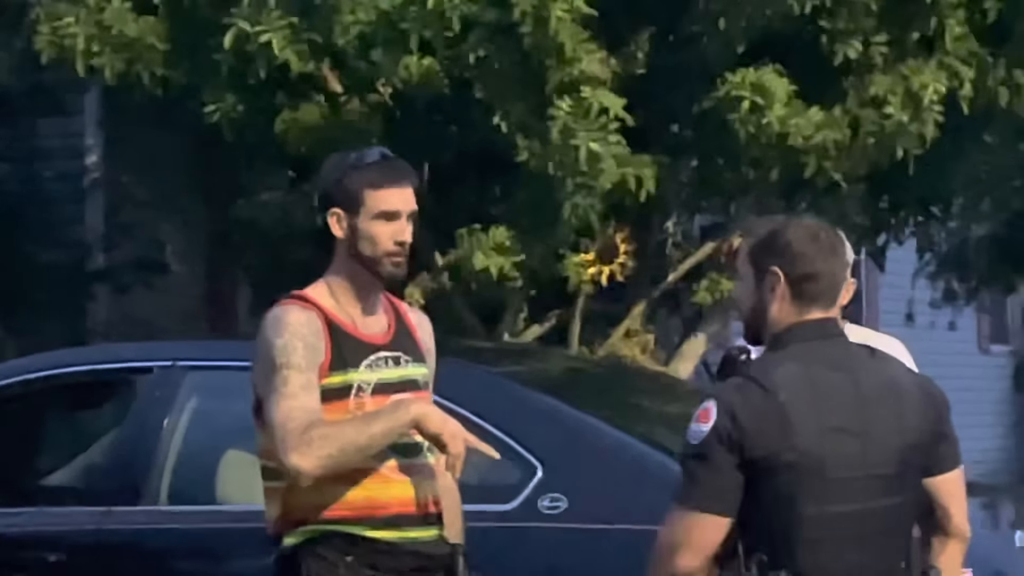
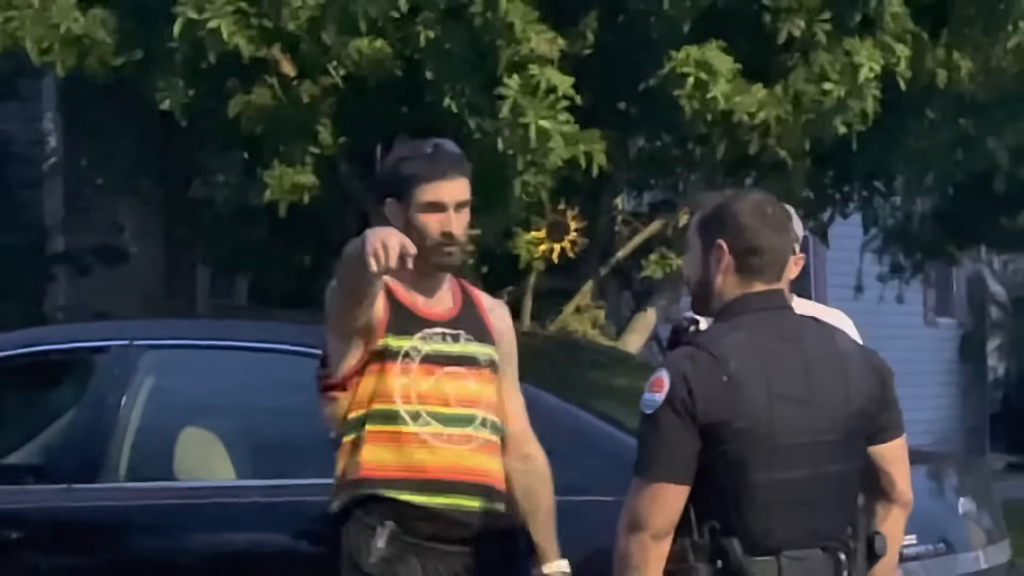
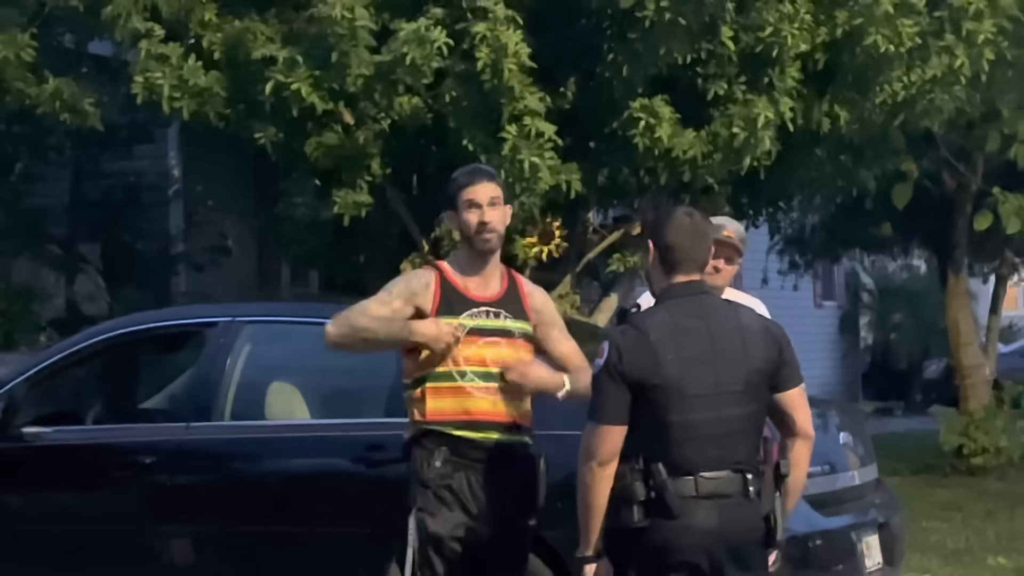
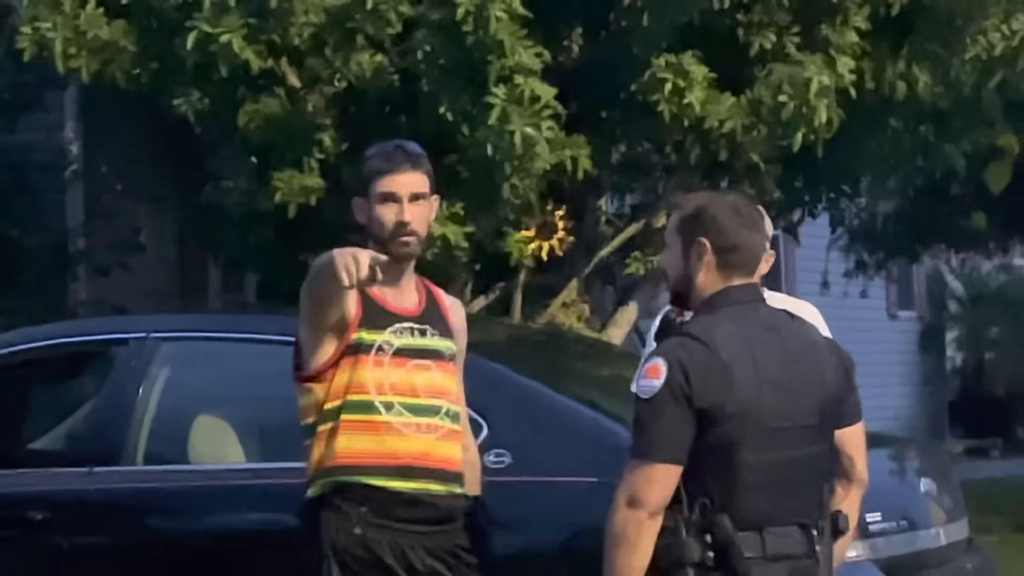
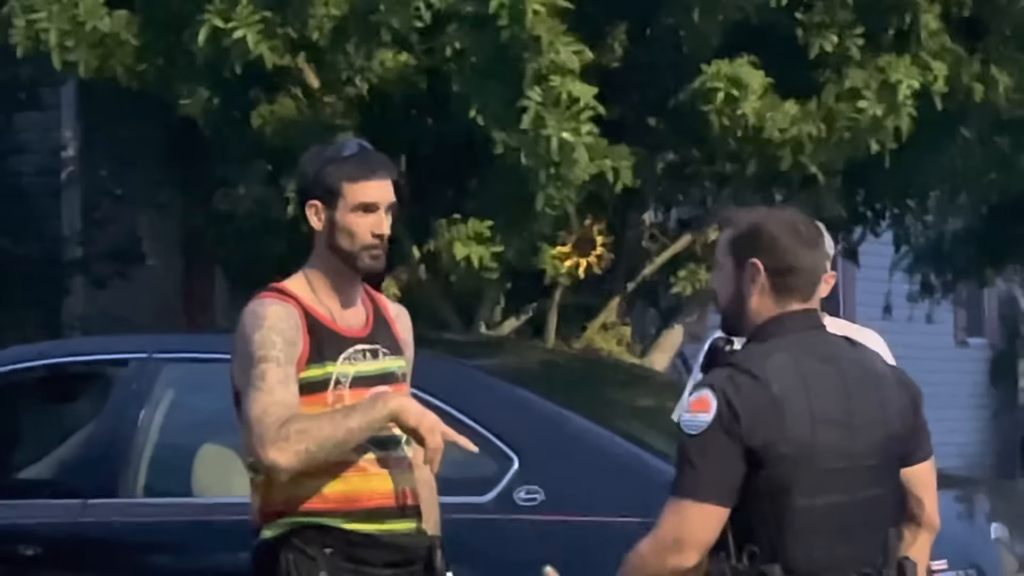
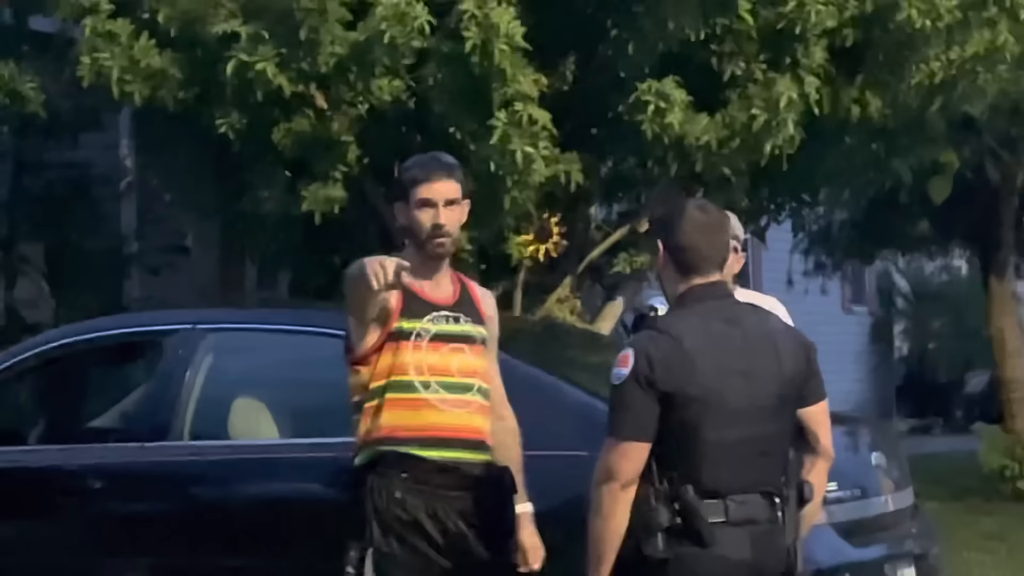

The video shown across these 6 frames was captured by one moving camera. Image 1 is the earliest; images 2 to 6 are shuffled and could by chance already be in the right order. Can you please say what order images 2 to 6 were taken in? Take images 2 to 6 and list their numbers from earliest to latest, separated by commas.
5, 2, 4, 6, 3
